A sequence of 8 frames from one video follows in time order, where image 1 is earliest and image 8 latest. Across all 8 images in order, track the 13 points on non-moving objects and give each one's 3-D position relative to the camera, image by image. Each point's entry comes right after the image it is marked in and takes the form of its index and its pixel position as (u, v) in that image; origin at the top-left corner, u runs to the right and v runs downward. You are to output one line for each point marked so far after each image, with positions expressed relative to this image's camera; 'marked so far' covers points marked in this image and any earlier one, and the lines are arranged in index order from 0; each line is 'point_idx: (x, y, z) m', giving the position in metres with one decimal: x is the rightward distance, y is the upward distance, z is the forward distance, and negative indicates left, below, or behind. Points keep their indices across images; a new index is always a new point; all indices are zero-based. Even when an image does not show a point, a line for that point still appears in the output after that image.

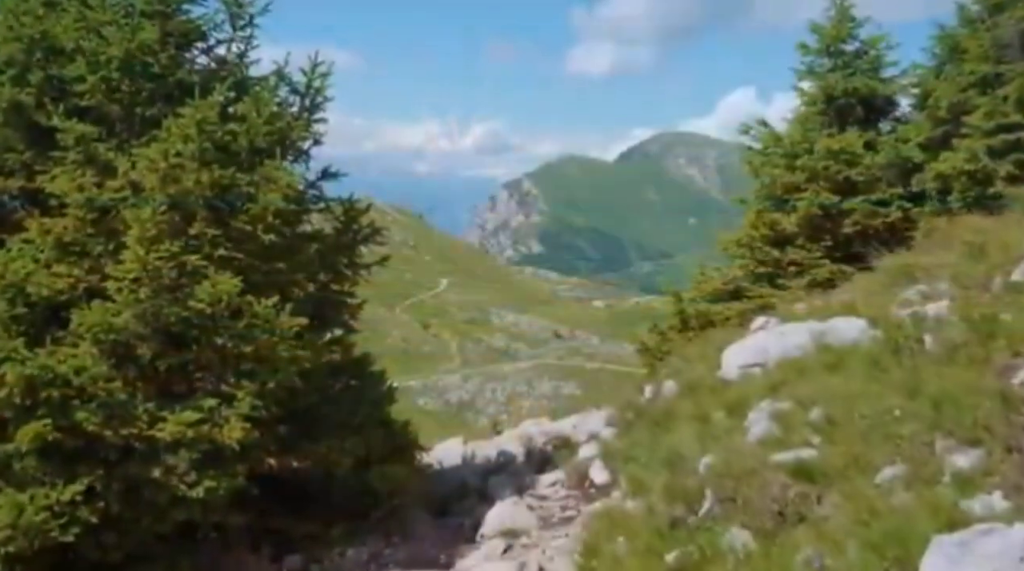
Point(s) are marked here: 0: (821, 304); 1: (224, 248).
0: (+5.4, -0.3, +19.4) m
1: (-3.9, +0.5, +14.9) m
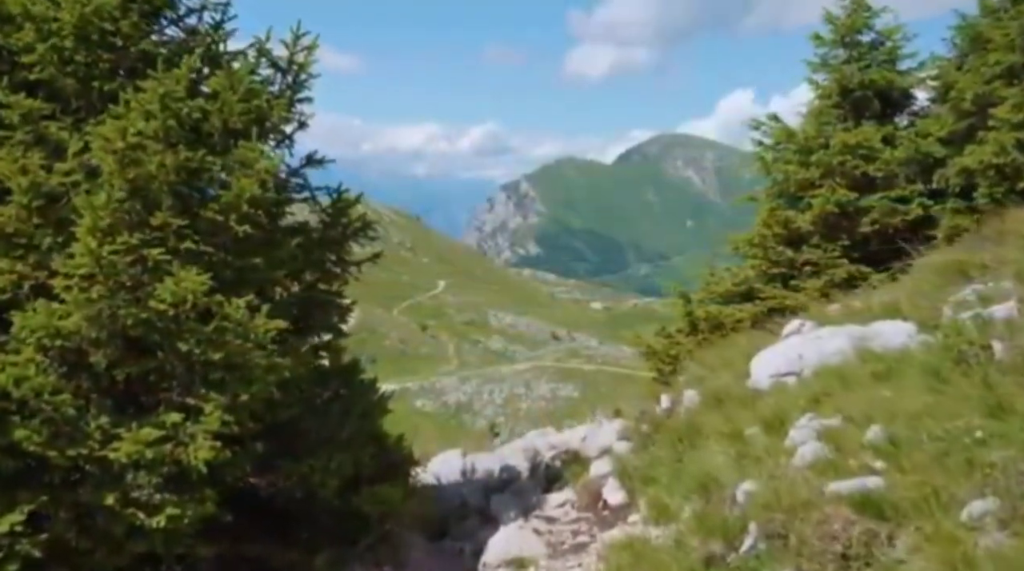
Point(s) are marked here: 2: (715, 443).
0: (+5.5, -0.3, +17.6) m
1: (-3.8, +0.5, +13.1) m
2: (+2.6, -2.0, +14.3) m
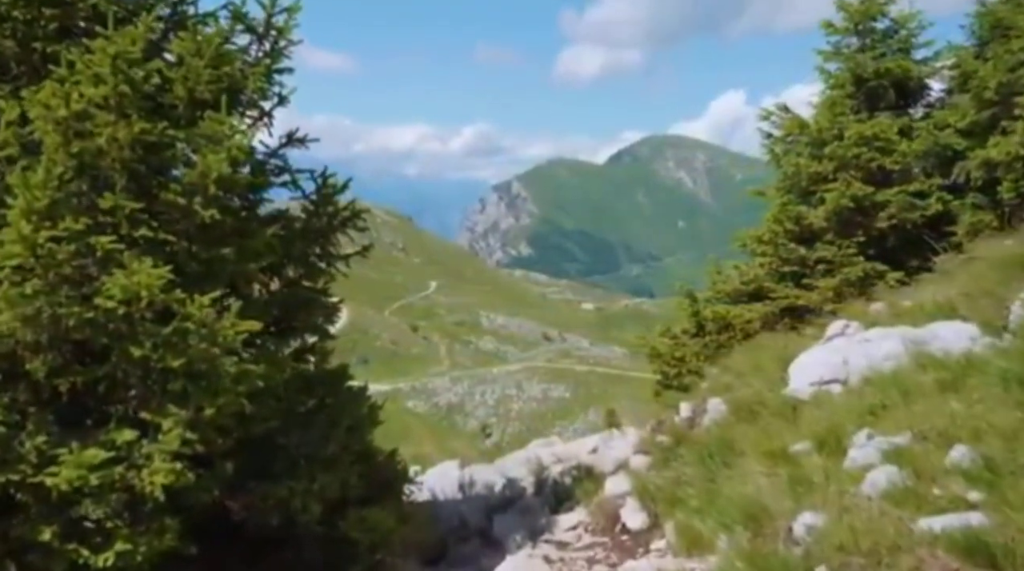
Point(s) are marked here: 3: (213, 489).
0: (+5.6, -0.3, +15.8) m
1: (-3.7, +0.6, +11.2) m
2: (+2.7, -2.0, +12.5) m
3: (-3.1, -2.1, +11.5) m
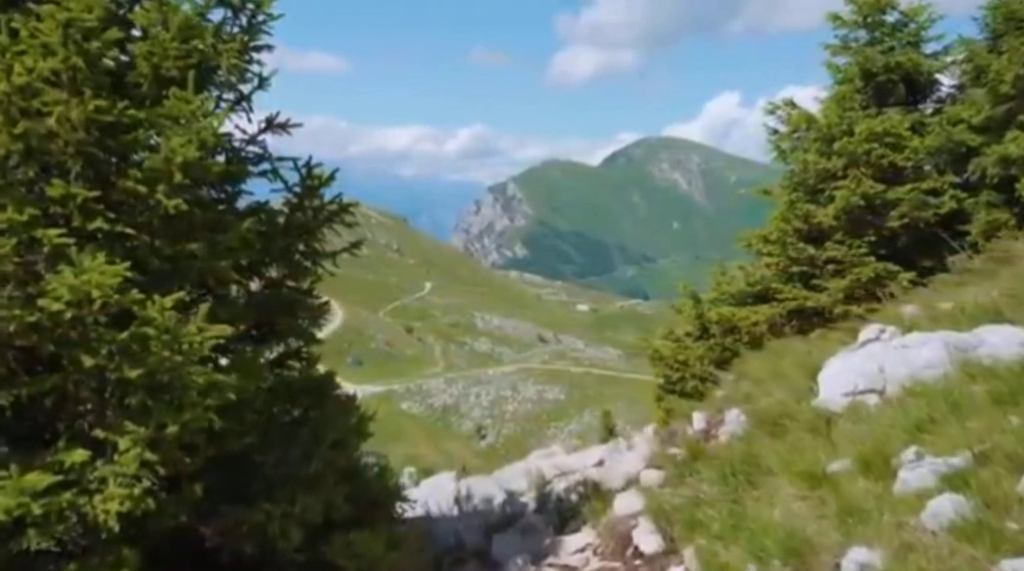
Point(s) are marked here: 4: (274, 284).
0: (+5.6, -0.3, +14.5) m
1: (-3.6, +0.6, +9.9) m
2: (+2.8, -2.0, +11.2) m
3: (-3.1, -2.1, +10.2) m
4: (-3.1, 0.0, +14.2) m
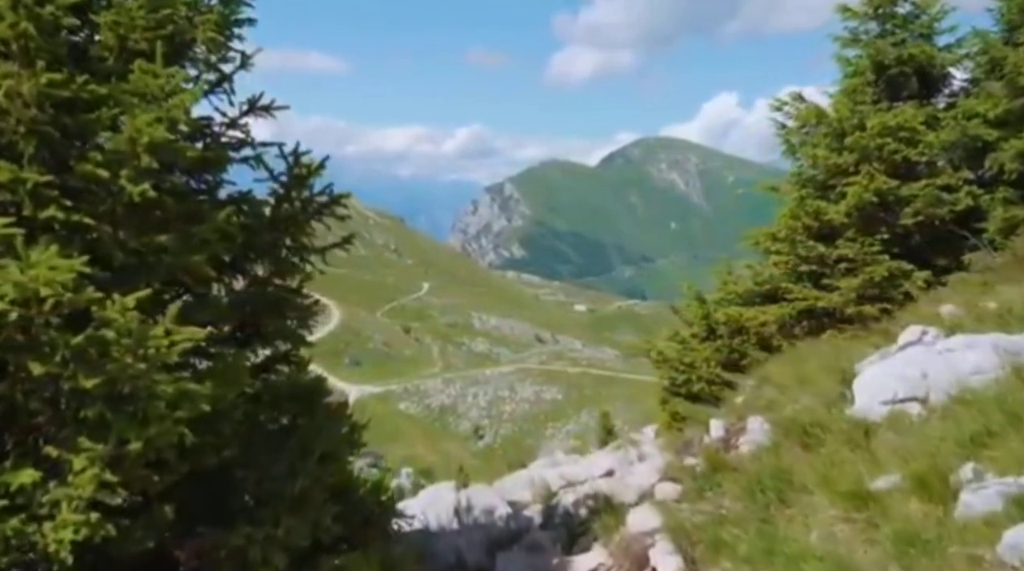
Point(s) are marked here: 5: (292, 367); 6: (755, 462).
0: (+5.7, -0.3, +13.4) m
1: (-3.6, +0.6, +8.7) m
2: (+2.8, -2.0, +10.0) m
3: (-3.0, -2.1, +9.0) m
4: (-3.0, 0.0, +13.1) m
5: (-2.8, -1.0, +14.0) m
6: (+2.7, -2.0, +12.3) m
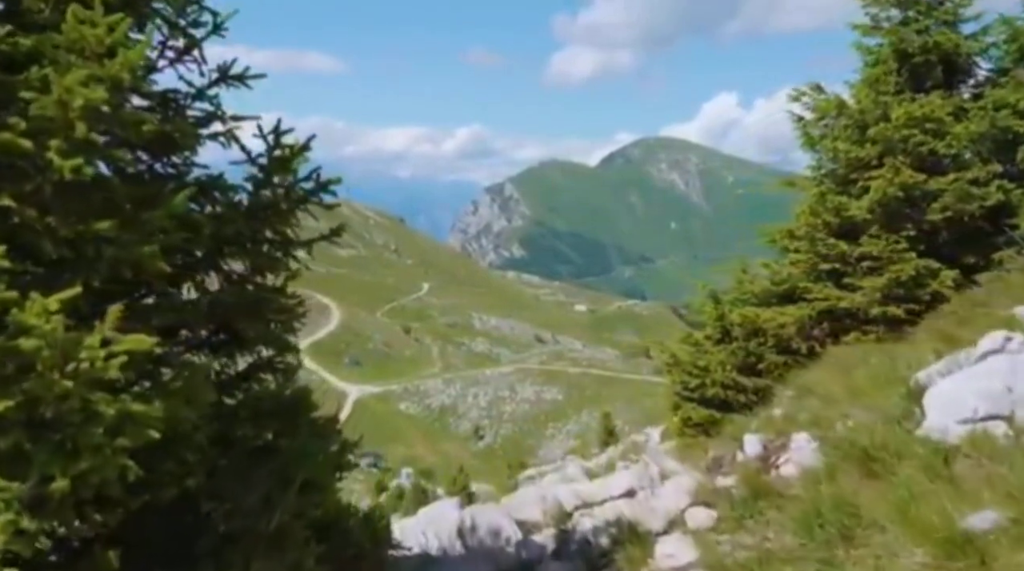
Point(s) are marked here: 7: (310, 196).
0: (+5.8, -0.3, +11.7) m
1: (-3.4, +0.6, +7.0) m
2: (+3.0, -2.0, +8.4) m
3: (-2.9, -2.1, +7.3) m
4: (-2.9, +0.1, +11.4) m
5: (-2.6, -1.0, +12.3) m
6: (+2.9, -2.0, +10.6) m
7: (-2.2, +1.0, +11.8) m
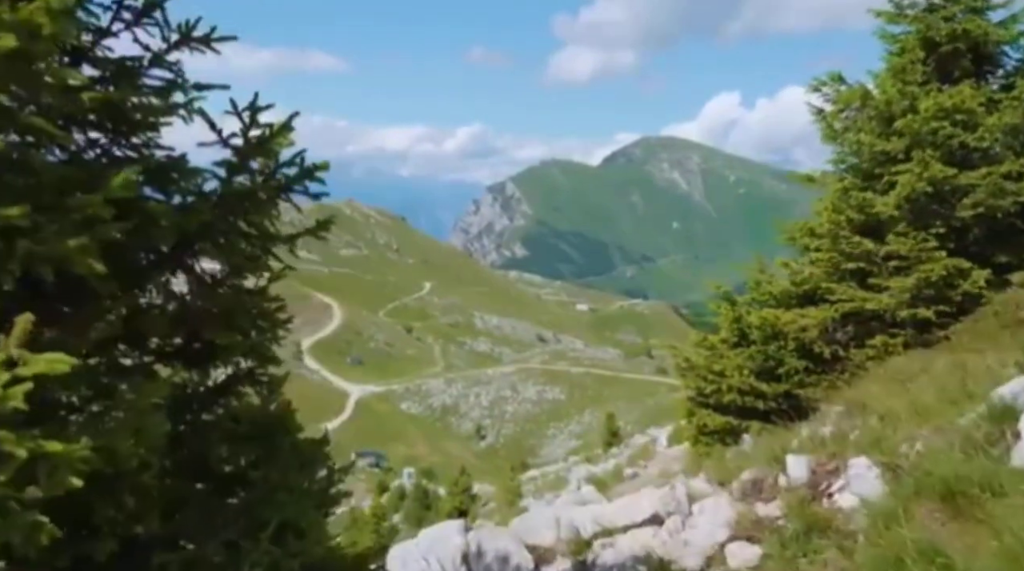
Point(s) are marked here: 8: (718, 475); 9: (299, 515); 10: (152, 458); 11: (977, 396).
0: (+6.0, -0.3, +10.1) m
1: (-3.3, +0.6, +5.4) m
2: (+3.1, -2.0, +6.7) m
3: (-2.7, -2.1, +5.7) m
4: (-2.7, 0.0, +9.8) m
5: (-2.5, -1.0, +10.7) m
6: (+3.0, -2.0, +9.0) m
7: (-2.0, +1.0, +10.1) m
8: (+3.0, -2.8, +16.4) m
9: (-1.6, -1.8, +8.4) m
10: (-2.3, -1.0, +7.1) m
11: (+4.4, -1.1, +10.9) m
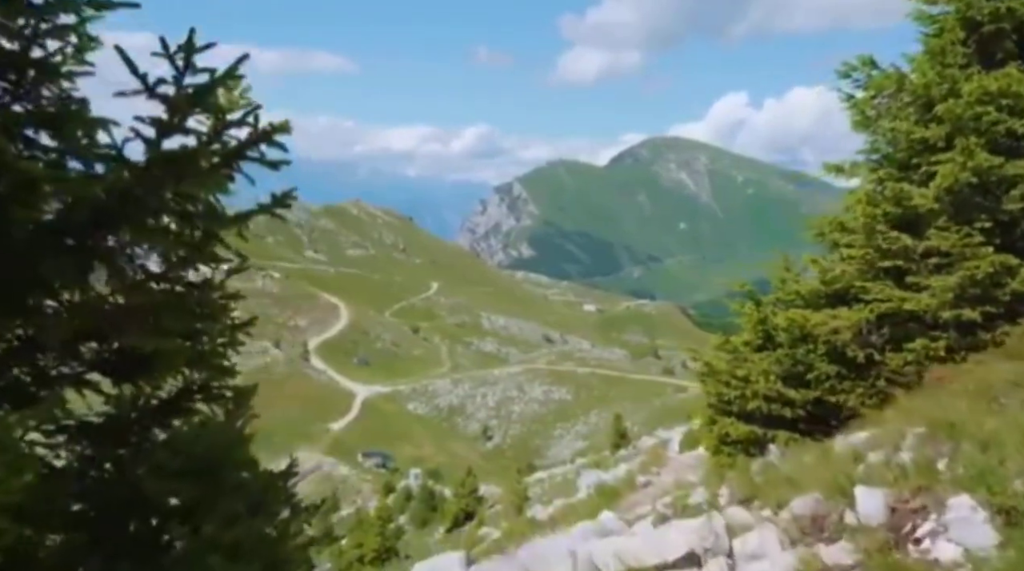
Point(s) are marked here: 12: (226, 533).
0: (+6.0, -0.2, +7.8) m
1: (-3.2, +0.6, +3.2) m
2: (+3.2, -1.9, +4.5) m
3: (-2.7, -2.1, +3.5) m
4: (-2.6, +0.1, +7.6) m
5: (-2.4, -1.0, +8.5) m
6: (+3.1, -1.9, +6.7) m
7: (-1.9, +1.0, +7.9) m
8: (+3.1, -2.7, +14.1) m
9: (-1.5, -1.7, +6.2) m
10: (-2.3, -0.9, +4.9) m
11: (+4.5, -1.1, +8.6) m
12: (-1.8, -1.5, +6.4) m
